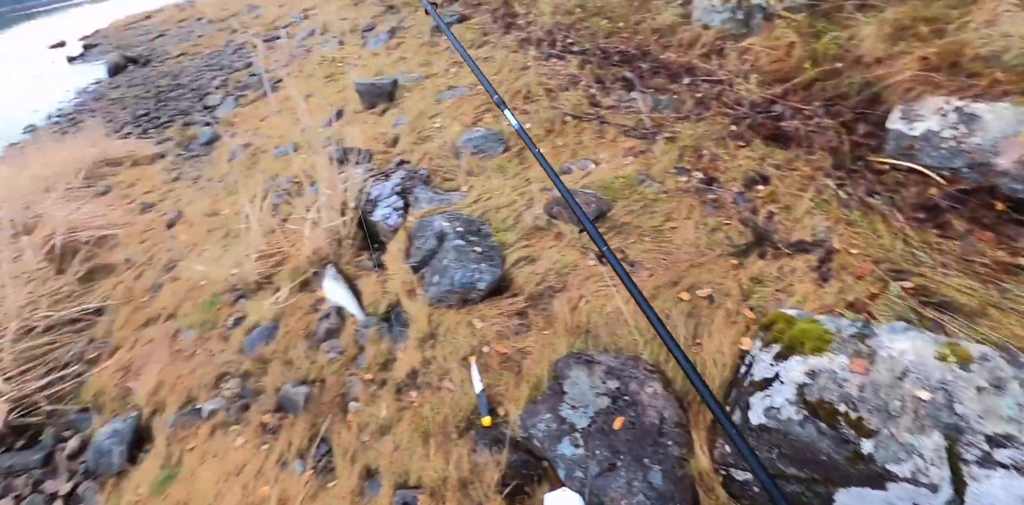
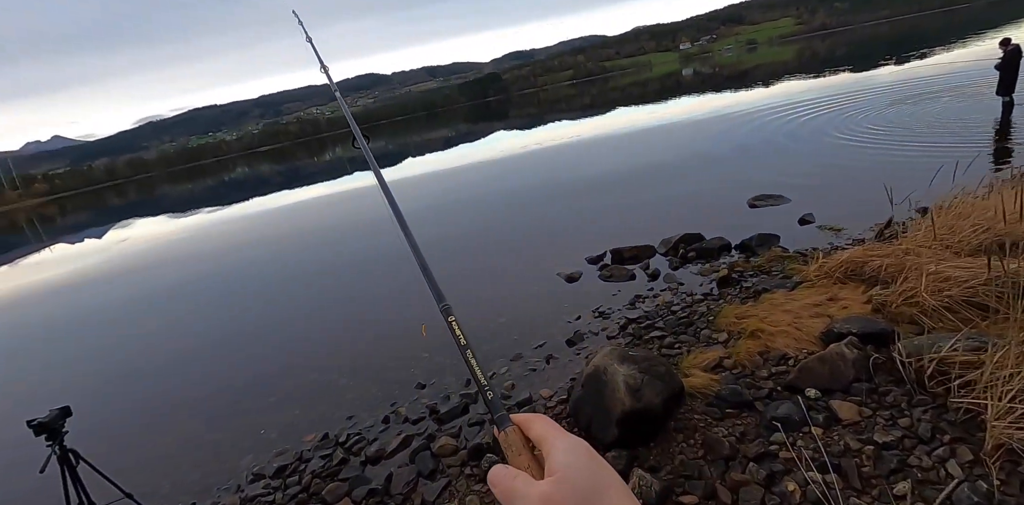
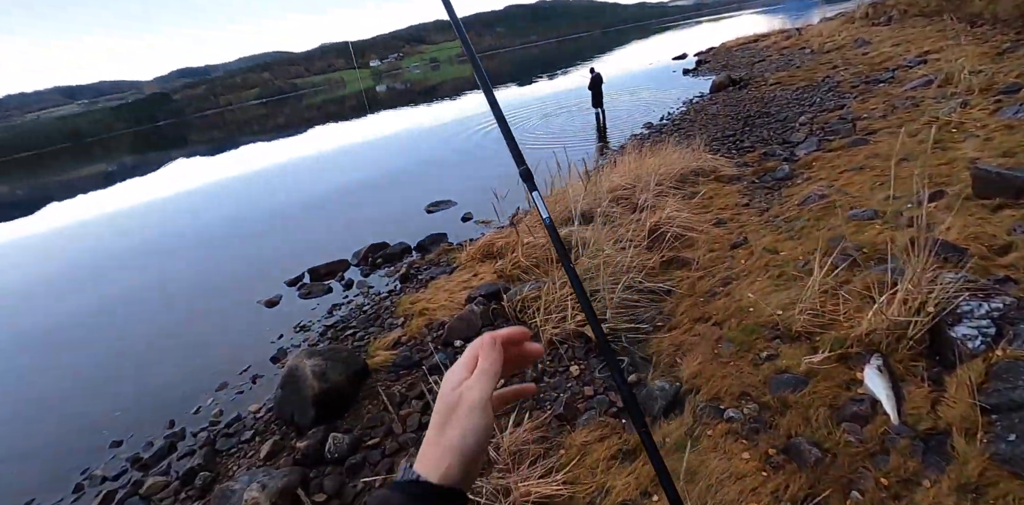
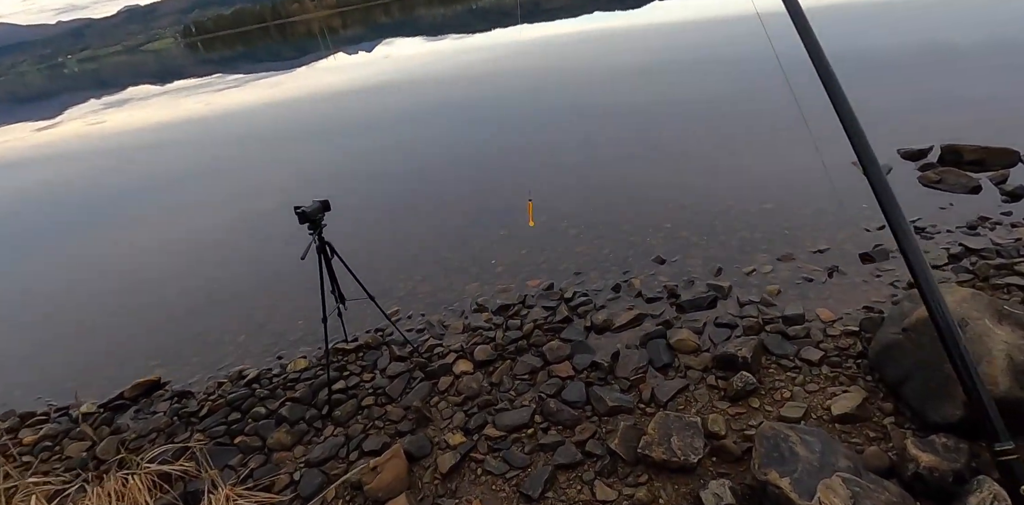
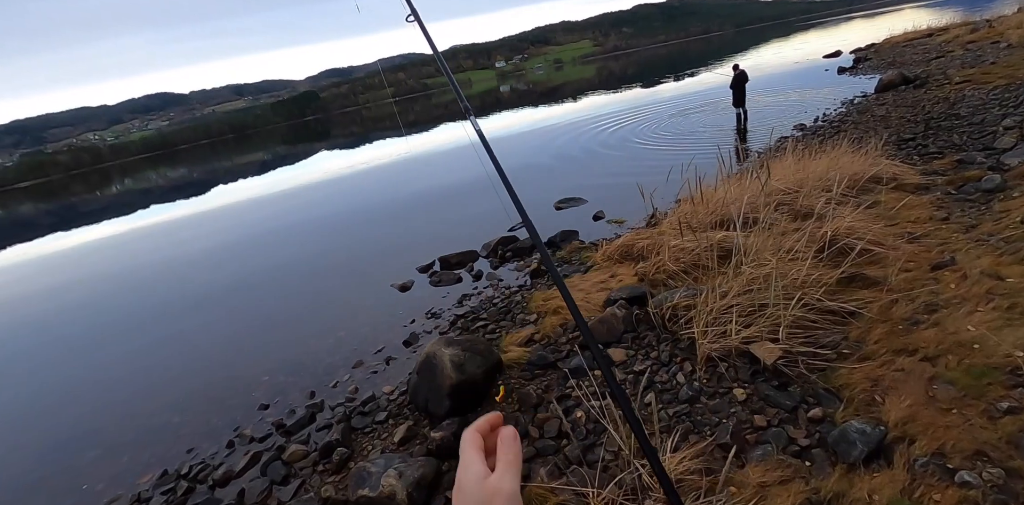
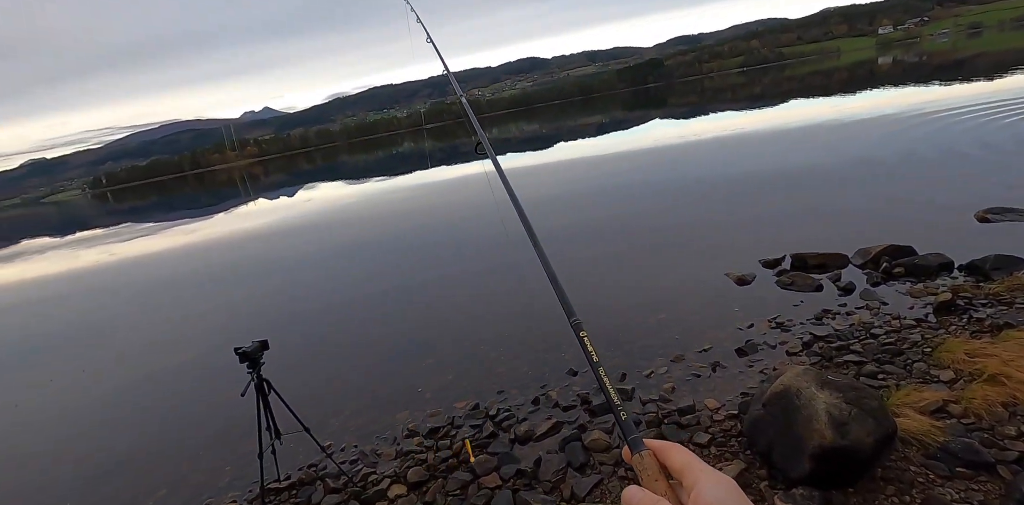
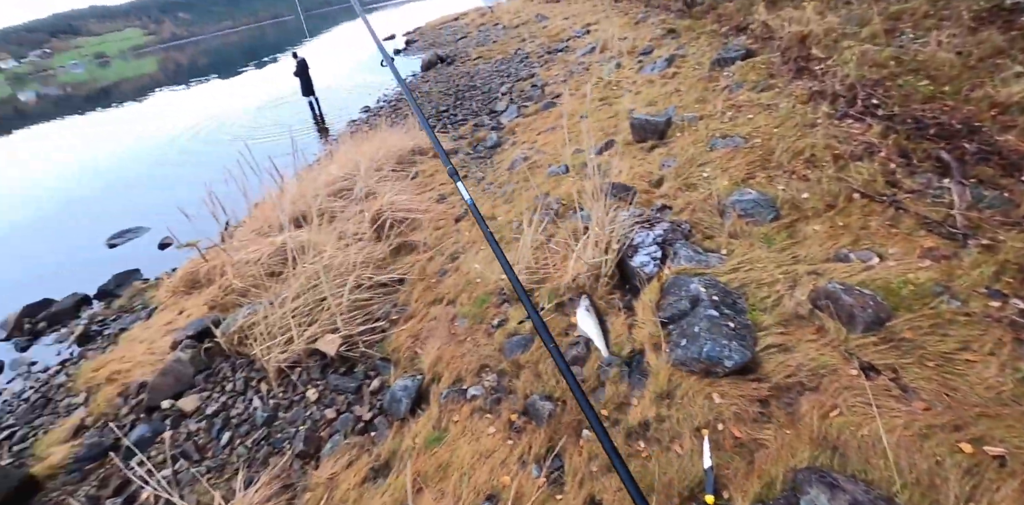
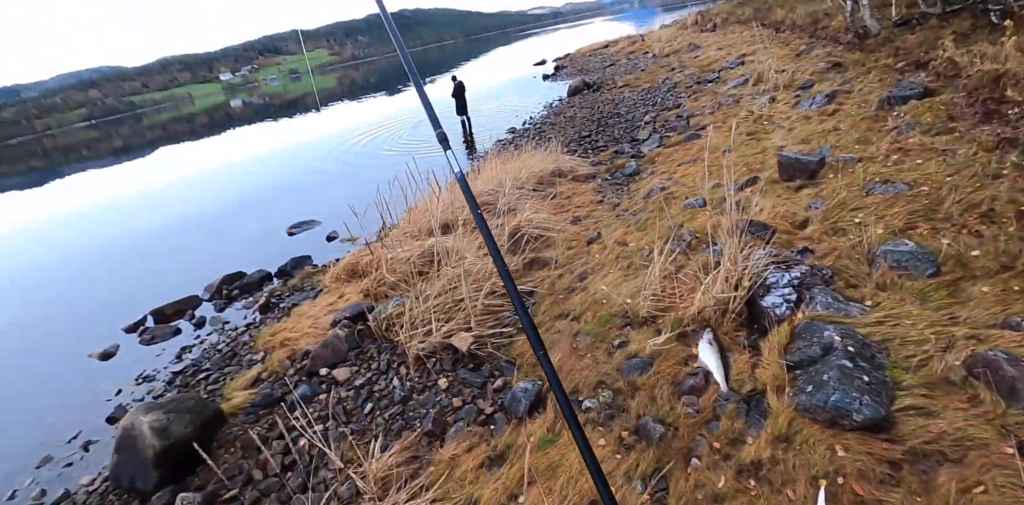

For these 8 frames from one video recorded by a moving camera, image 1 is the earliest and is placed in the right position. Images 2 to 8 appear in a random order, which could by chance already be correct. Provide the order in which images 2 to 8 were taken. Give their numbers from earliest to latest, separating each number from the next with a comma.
7, 8, 3, 5, 2, 6, 4
